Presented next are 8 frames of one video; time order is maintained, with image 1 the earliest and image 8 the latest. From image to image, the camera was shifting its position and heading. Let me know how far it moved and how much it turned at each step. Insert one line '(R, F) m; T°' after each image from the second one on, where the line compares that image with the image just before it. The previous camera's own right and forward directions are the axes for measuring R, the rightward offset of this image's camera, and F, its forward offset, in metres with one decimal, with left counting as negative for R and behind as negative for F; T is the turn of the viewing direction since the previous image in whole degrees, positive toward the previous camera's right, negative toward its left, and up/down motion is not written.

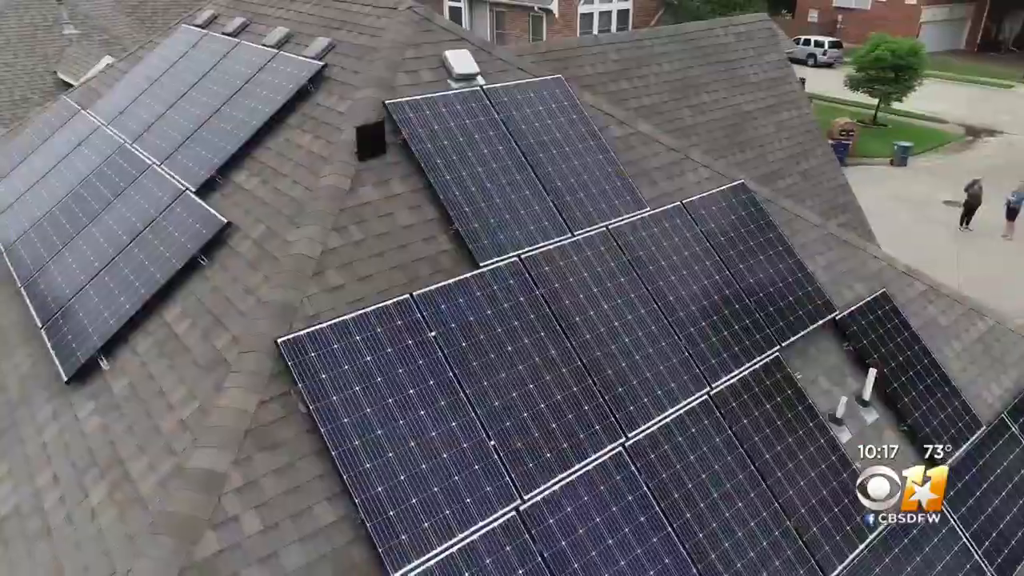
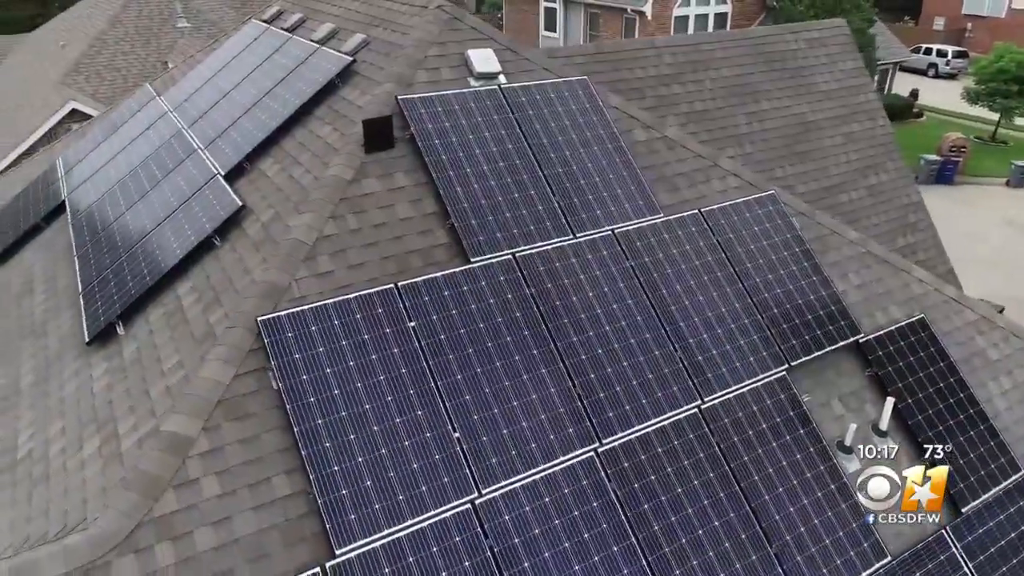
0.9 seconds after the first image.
(+1.3, 0.0) m; -8°
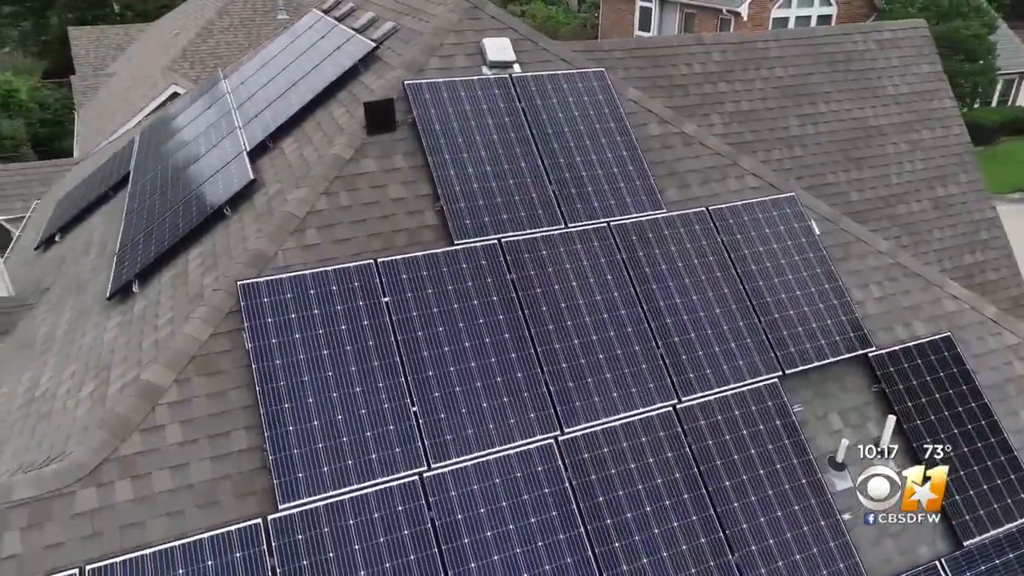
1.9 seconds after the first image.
(+1.5, 0.0) m; -8°
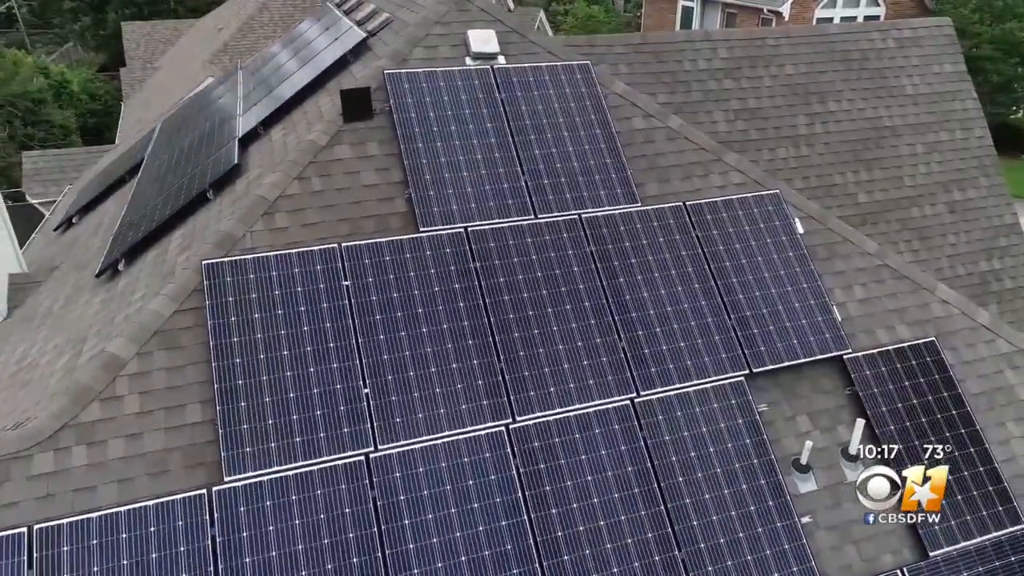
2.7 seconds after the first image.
(+1.1, 0.0) m; -4°
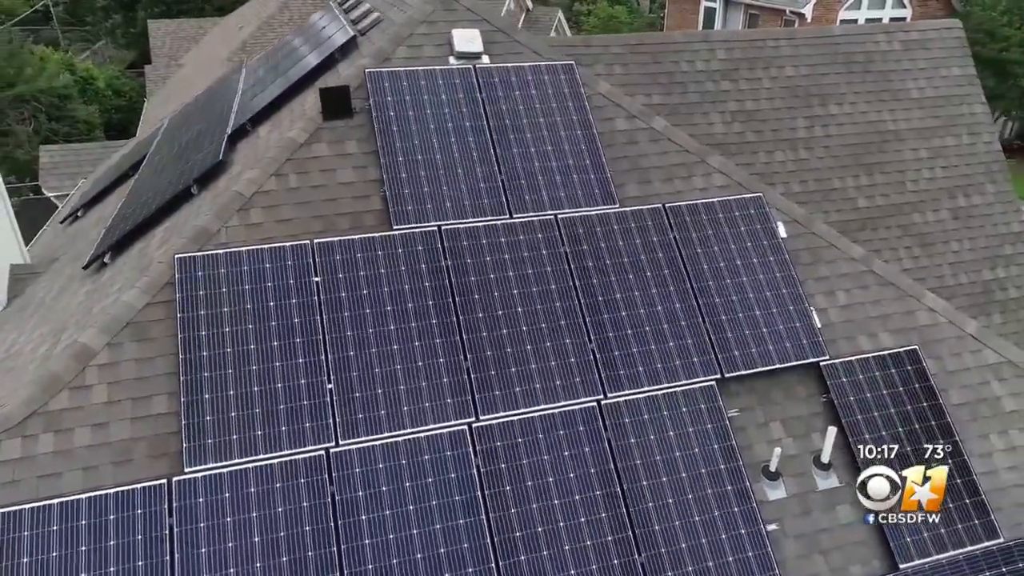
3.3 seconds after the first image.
(+0.7, 0.0) m; -2°
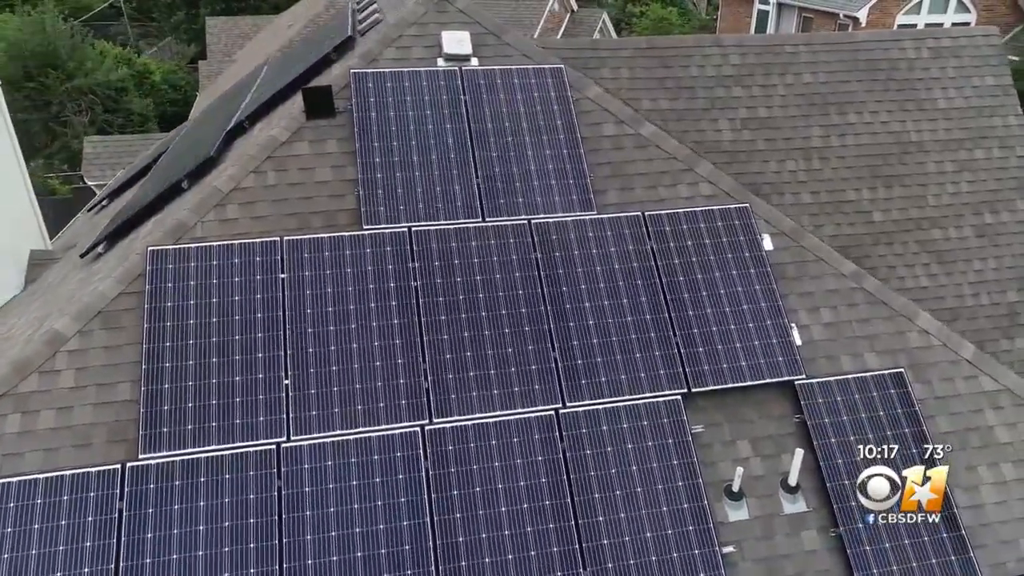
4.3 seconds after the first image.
(+1.1, +0.1) m; -4°
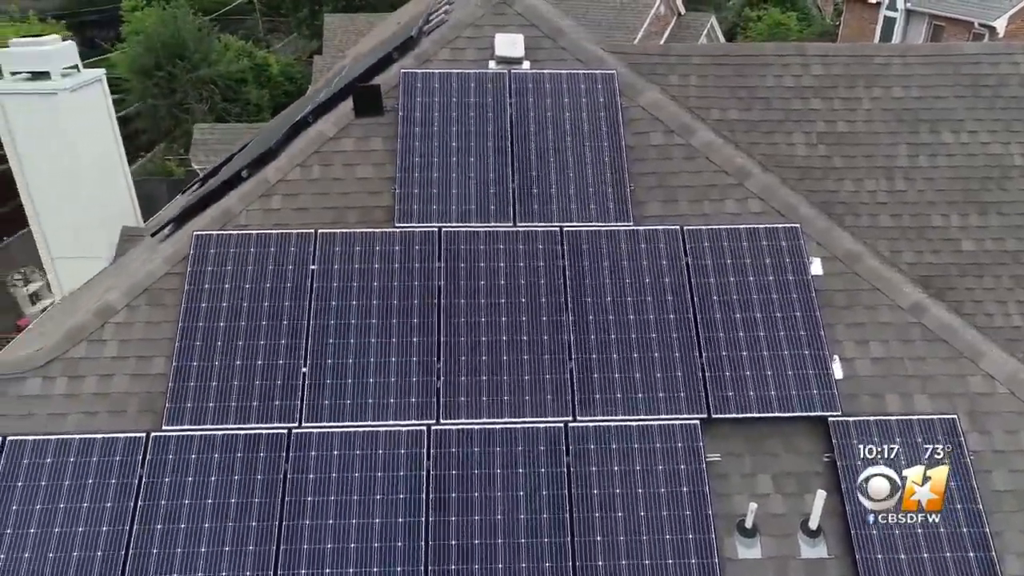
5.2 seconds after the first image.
(+1.0, +0.2) m; -8°
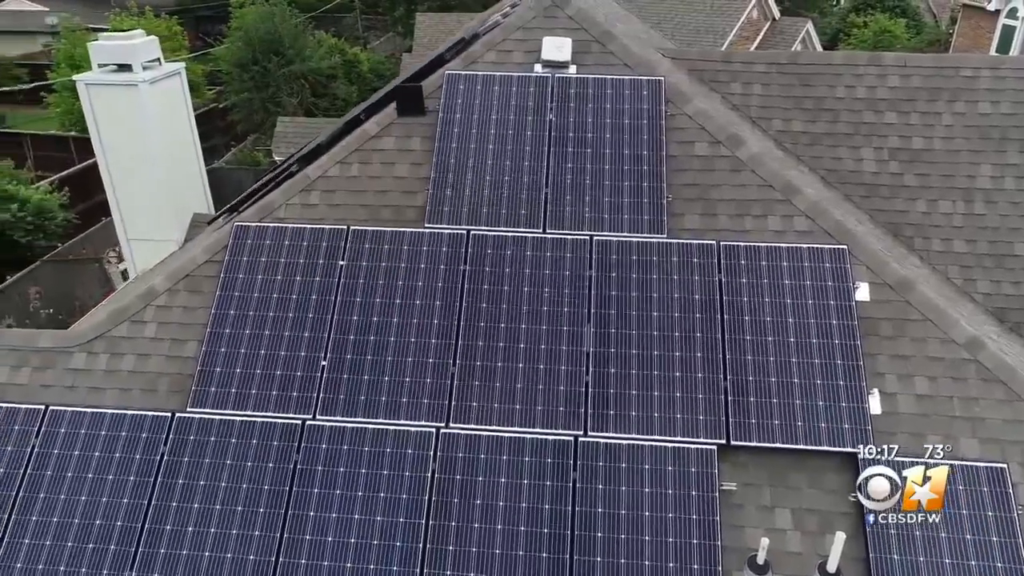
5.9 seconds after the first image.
(+0.8, +0.2) m; -7°
